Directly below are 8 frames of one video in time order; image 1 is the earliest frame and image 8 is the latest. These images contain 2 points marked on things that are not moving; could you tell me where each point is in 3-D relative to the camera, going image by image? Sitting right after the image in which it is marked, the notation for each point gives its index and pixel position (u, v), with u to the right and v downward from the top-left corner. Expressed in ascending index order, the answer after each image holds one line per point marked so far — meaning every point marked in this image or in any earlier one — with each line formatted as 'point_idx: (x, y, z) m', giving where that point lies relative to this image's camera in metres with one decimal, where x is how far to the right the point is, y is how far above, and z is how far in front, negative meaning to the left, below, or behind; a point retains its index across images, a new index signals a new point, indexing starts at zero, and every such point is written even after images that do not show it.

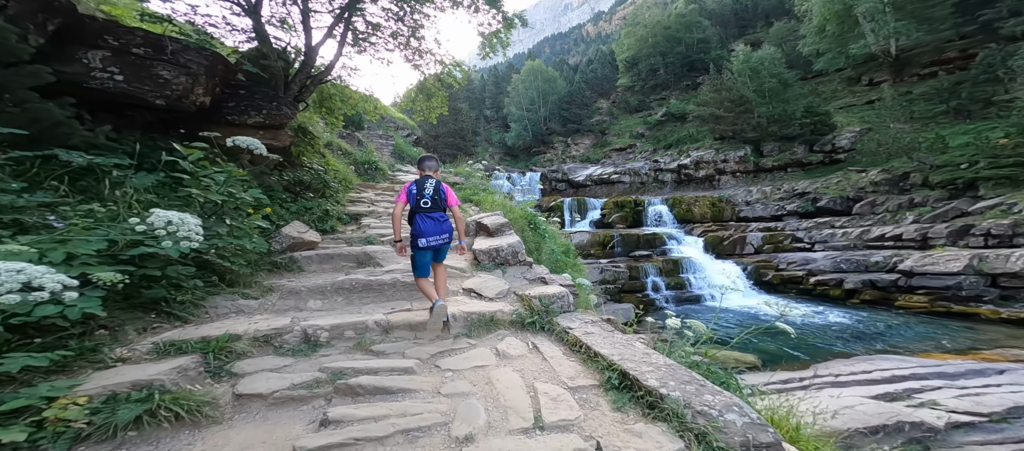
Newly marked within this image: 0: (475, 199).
0: (-1.1, +0.6, +8.9) m
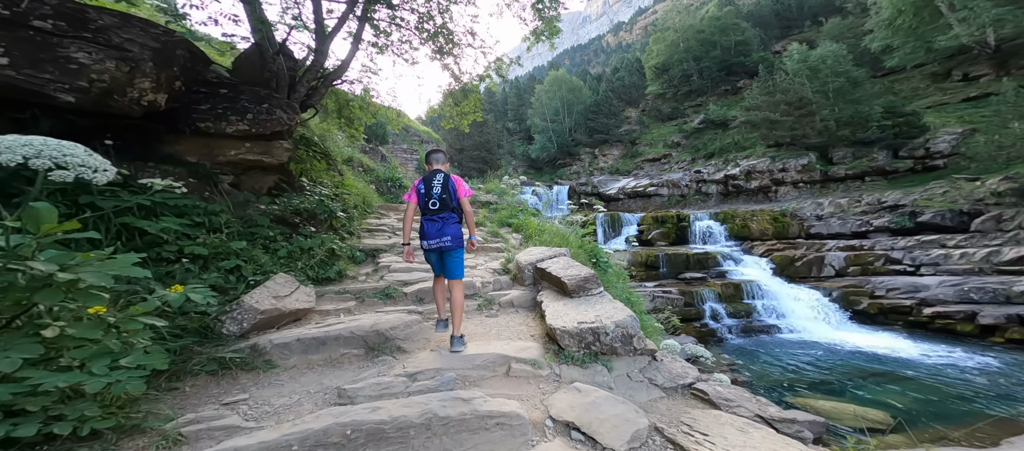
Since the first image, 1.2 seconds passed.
0: (0.0, 0.0, +7.3) m
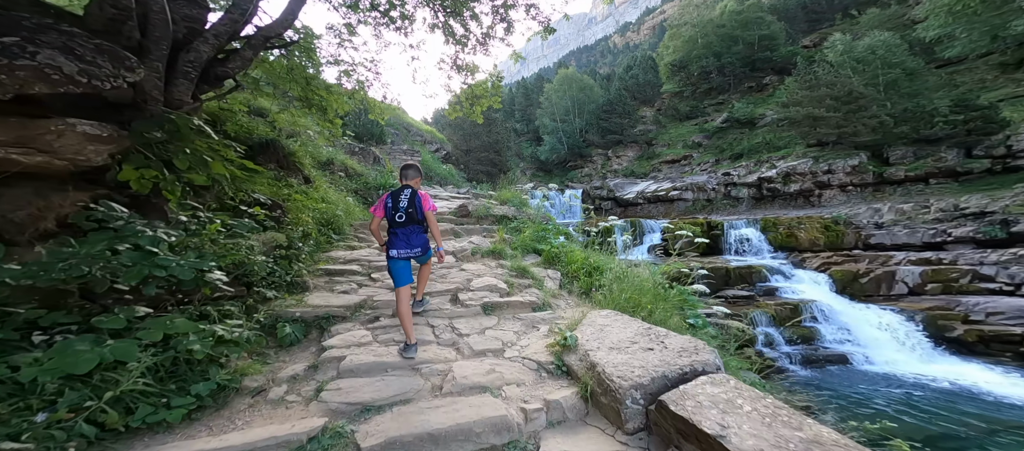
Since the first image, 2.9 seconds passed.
0: (+0.5, -0.4, +5.2) m
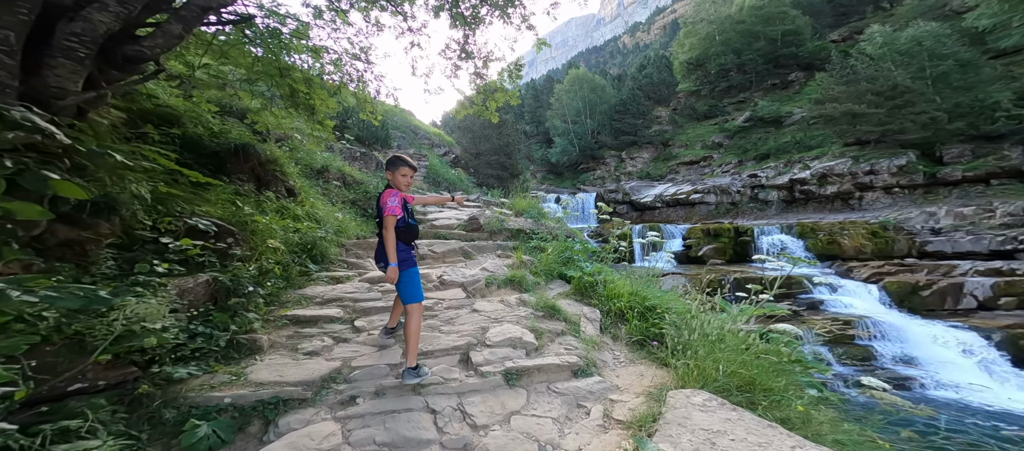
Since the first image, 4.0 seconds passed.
0: (+0.7, -0.6, +4.2) m
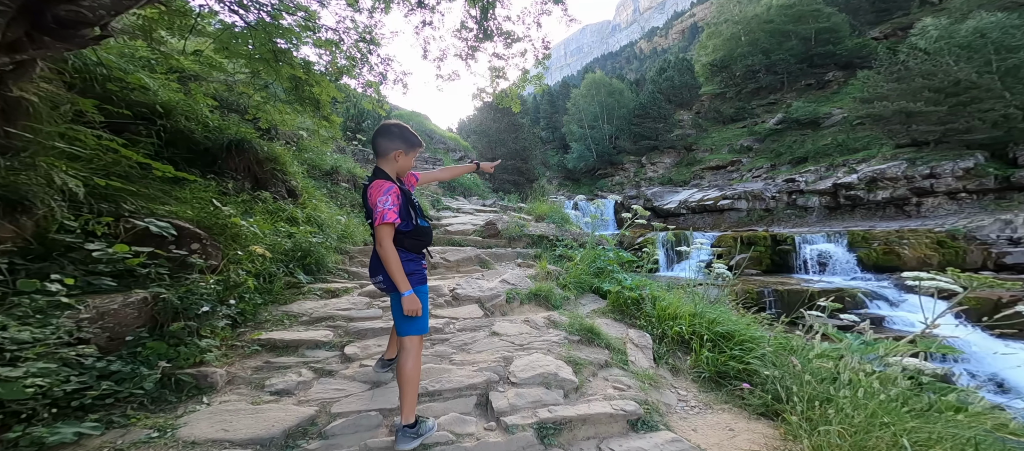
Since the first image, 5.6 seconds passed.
0: (+1.0, -0.6, +3.6) m
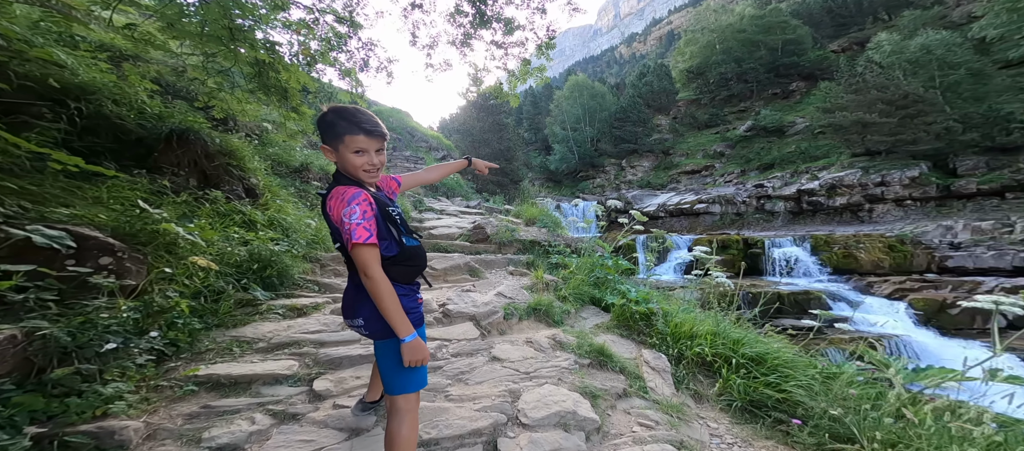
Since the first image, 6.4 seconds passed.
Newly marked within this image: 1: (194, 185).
0: (+0.9, -0.7, +3.3) m
1: (-2.8, +0.4, +3.2) m
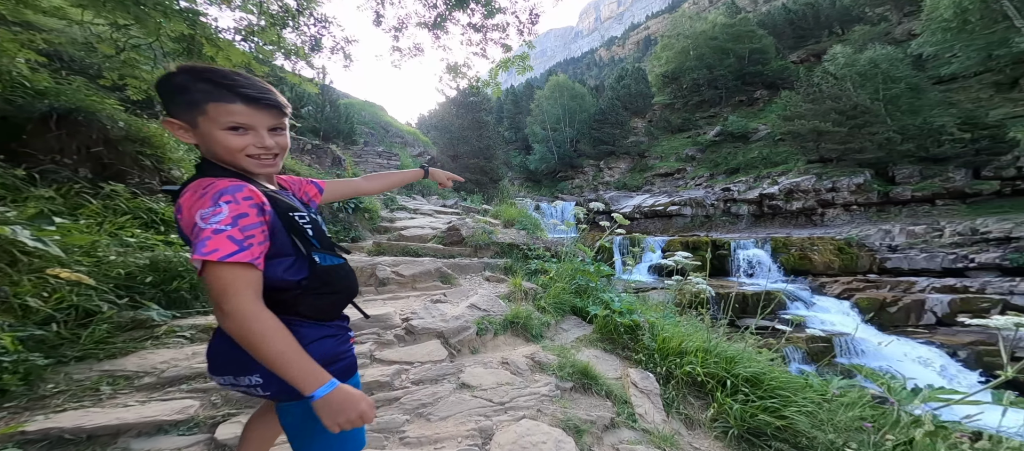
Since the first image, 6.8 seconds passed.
0: (+0.7, -0.8, +3.1) m
1: (-3.0, +0.4, +2.8) m
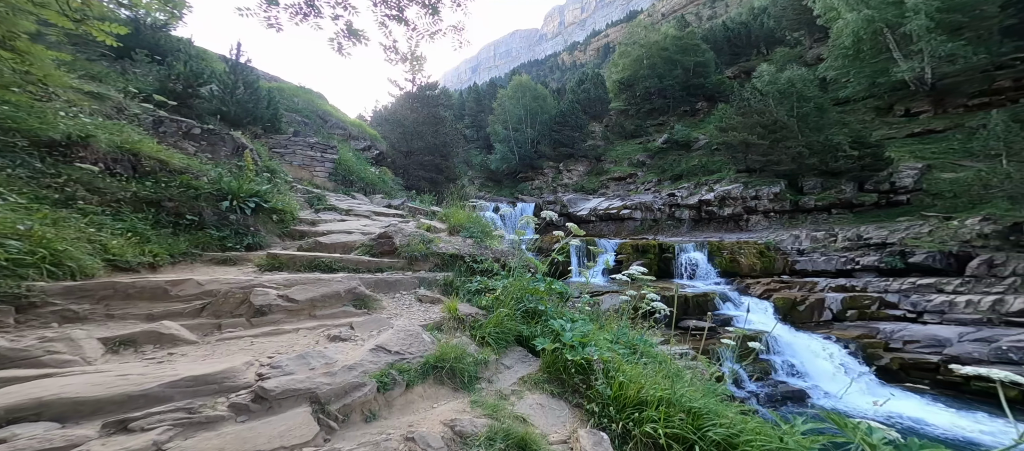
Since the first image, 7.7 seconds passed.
0: (+0.2, -0.9, +2.5) m
1: (-3.4, +0.3, +1.8) m
